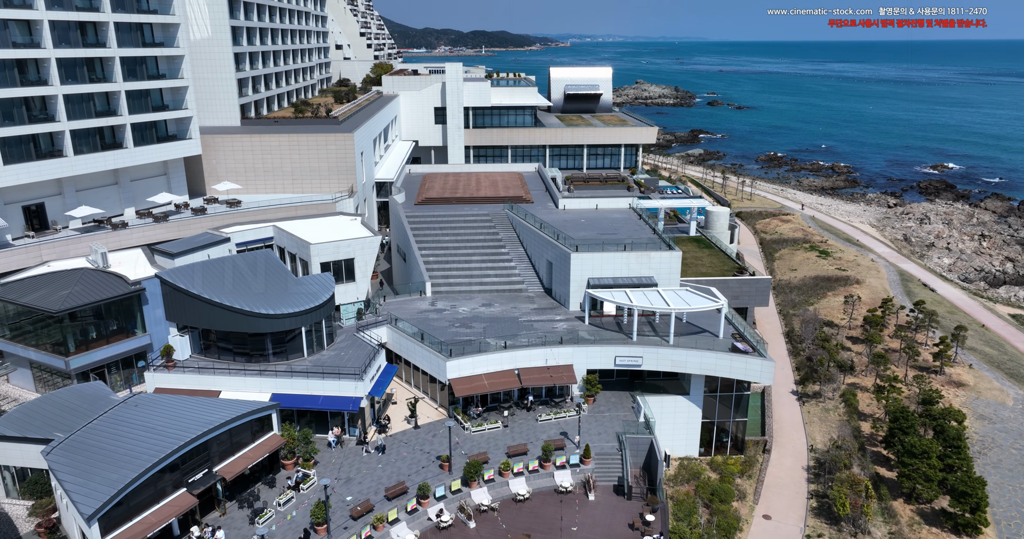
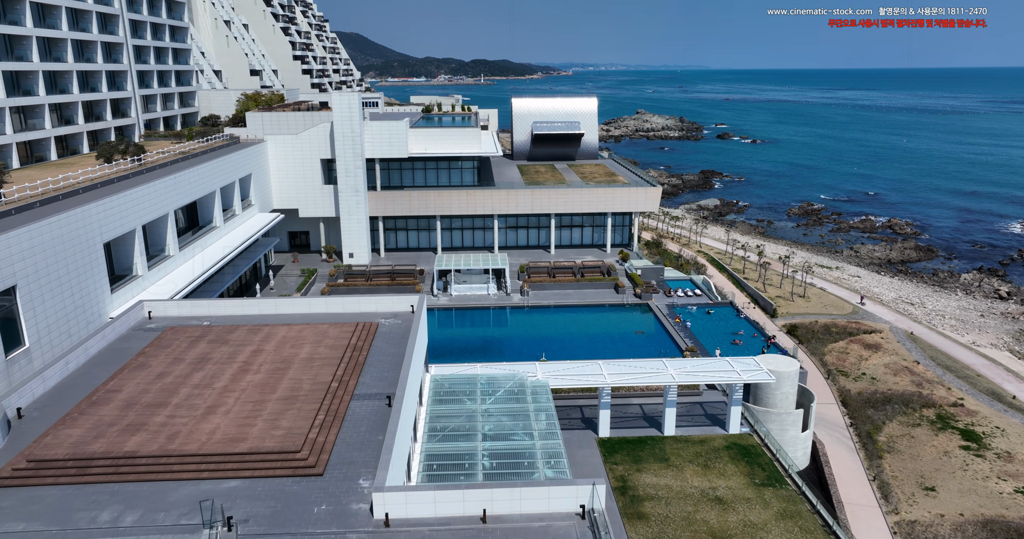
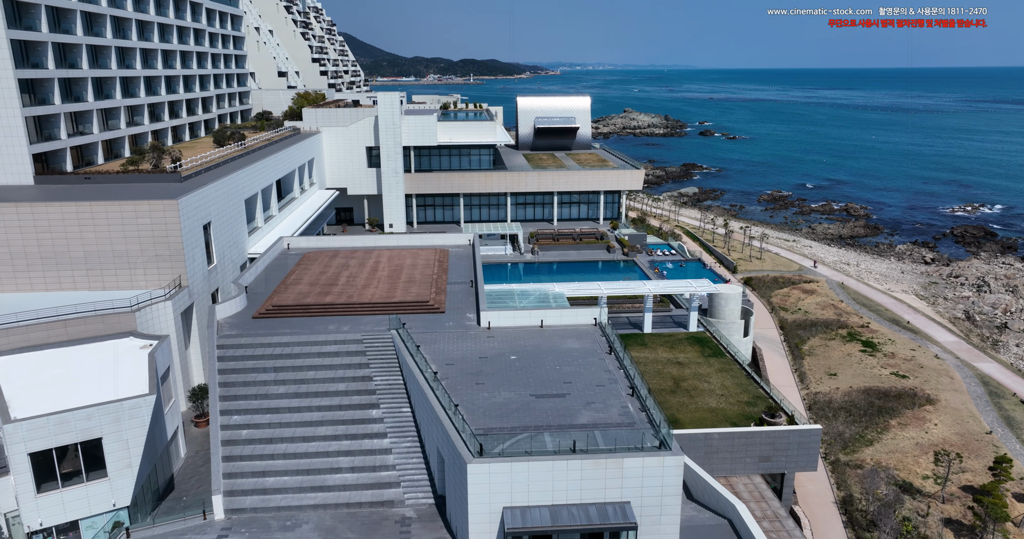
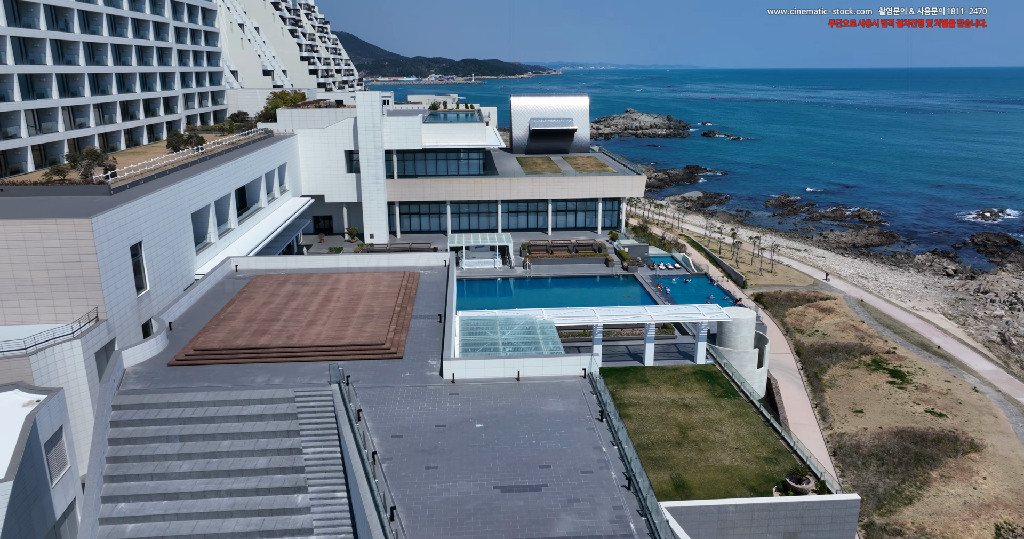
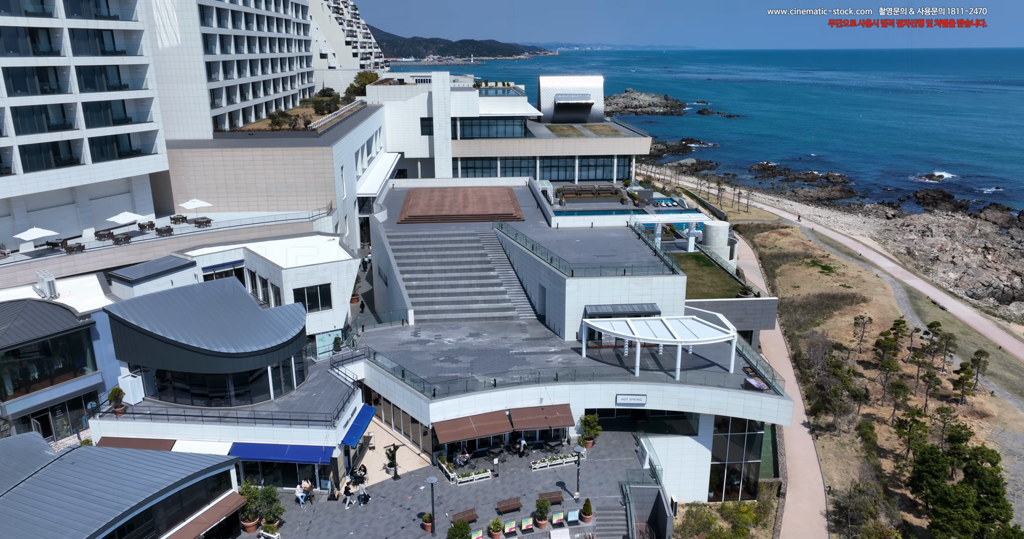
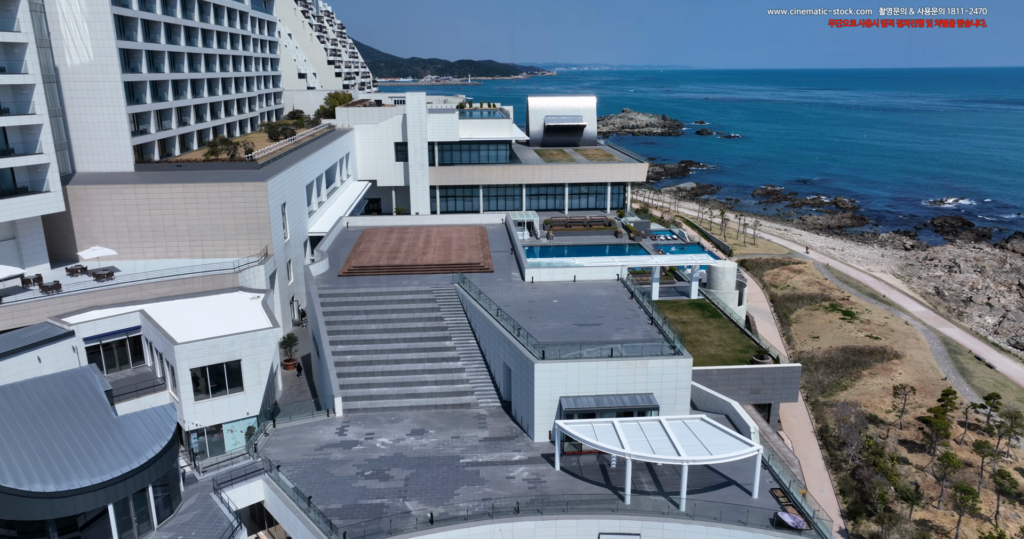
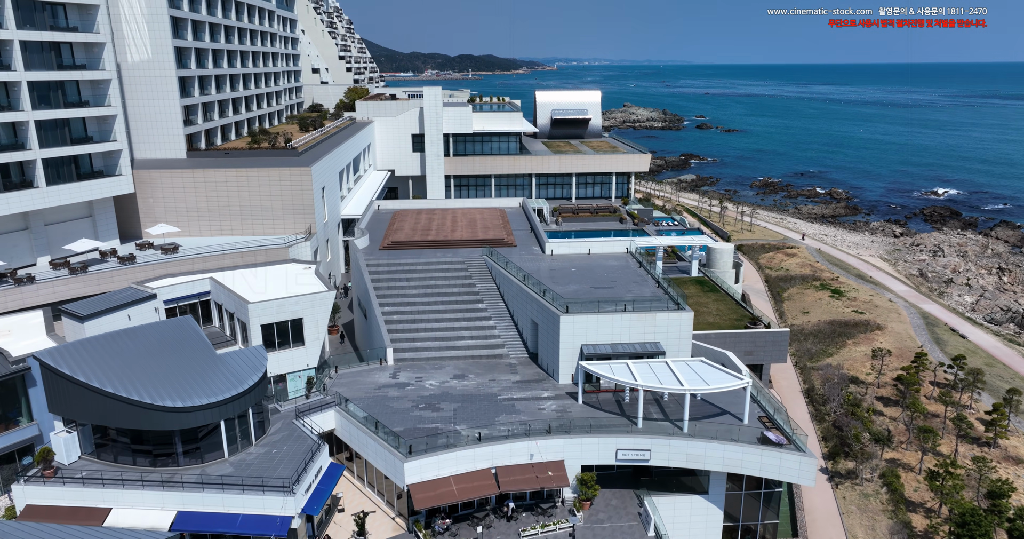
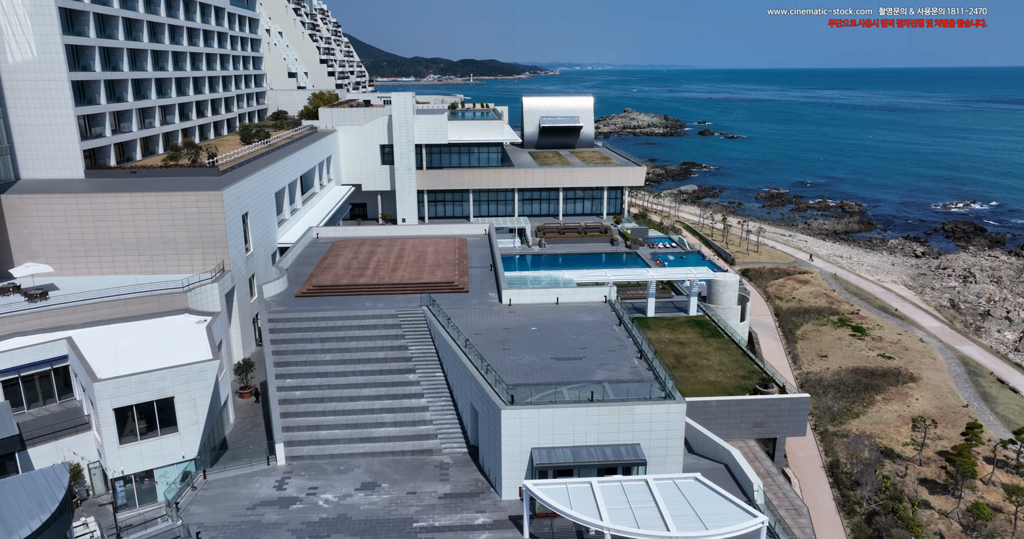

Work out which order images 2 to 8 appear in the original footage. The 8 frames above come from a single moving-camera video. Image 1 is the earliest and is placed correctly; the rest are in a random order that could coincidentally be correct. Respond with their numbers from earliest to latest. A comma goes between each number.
5, 7, 6, 8, 3, 4, 2
